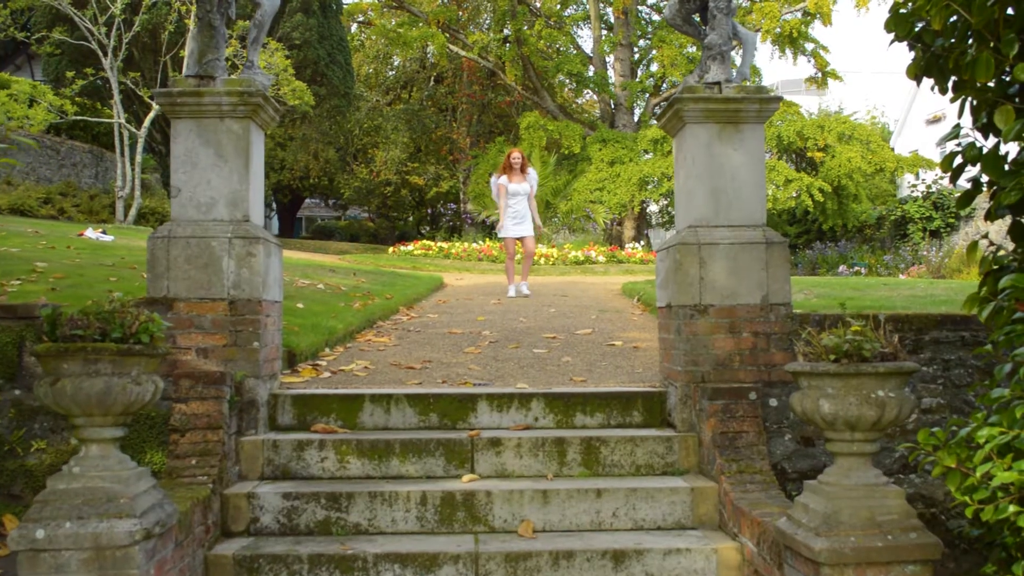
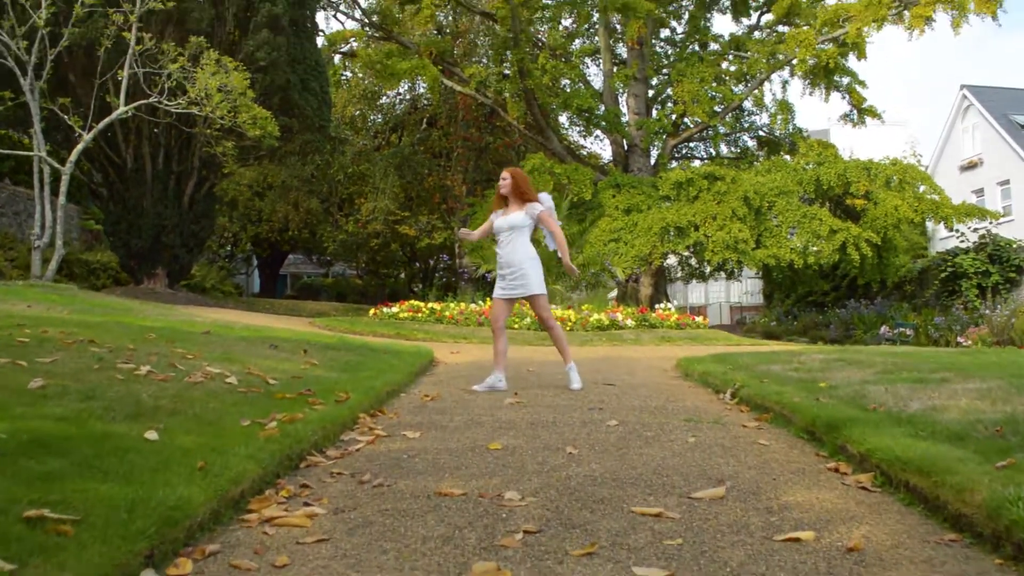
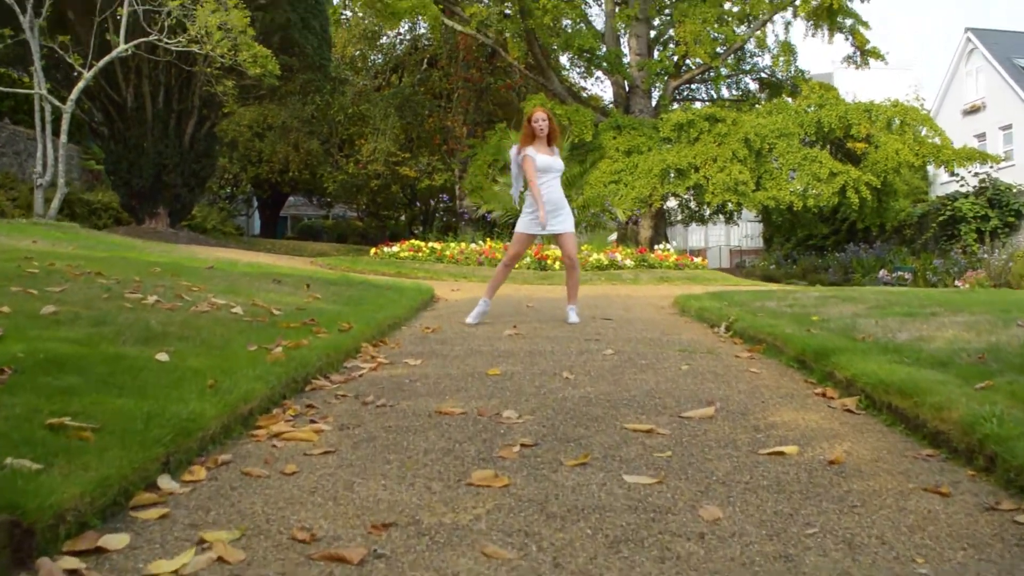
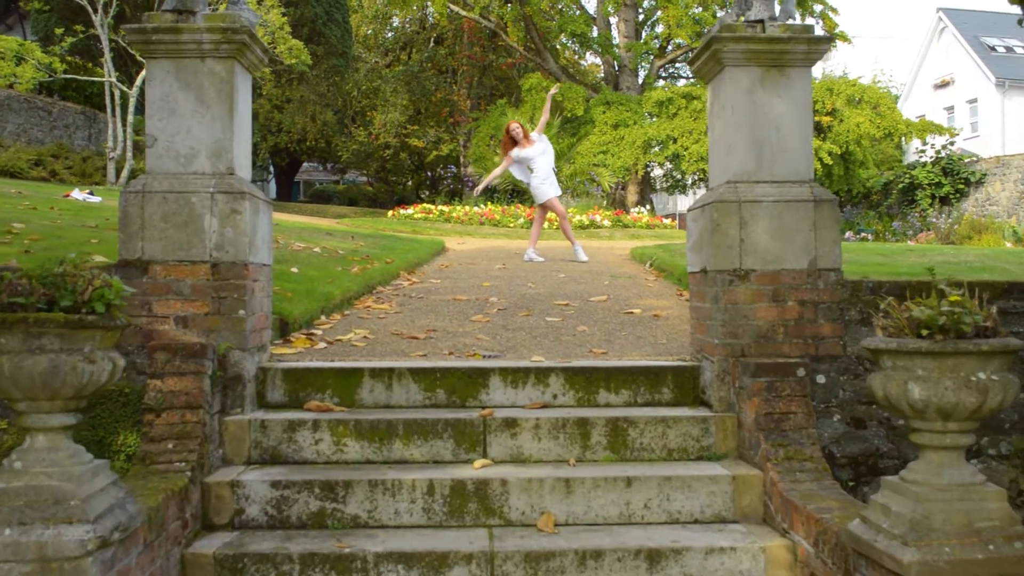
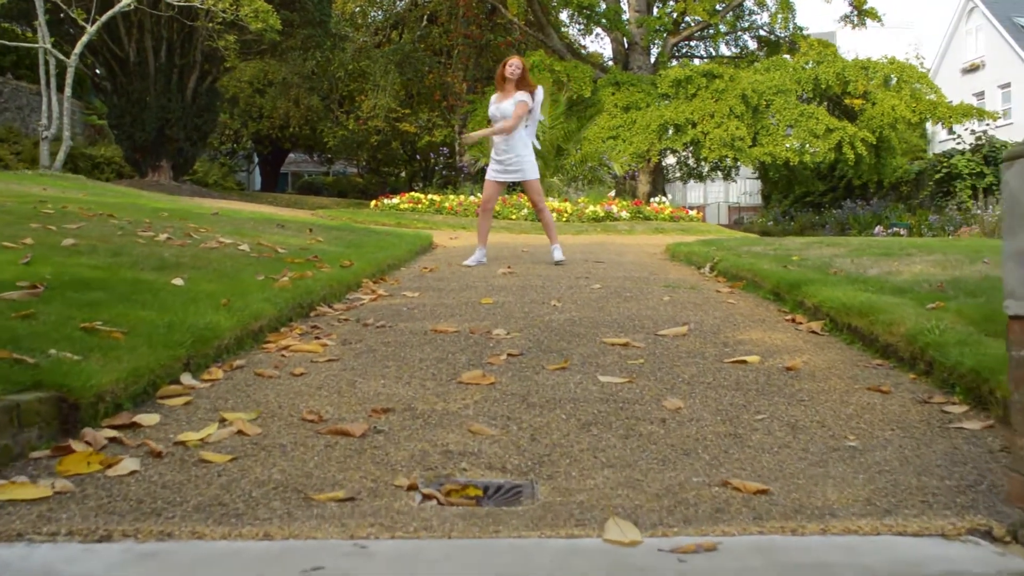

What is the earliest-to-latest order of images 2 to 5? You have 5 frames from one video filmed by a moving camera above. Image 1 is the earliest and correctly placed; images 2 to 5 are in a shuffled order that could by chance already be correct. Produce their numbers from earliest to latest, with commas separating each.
4, 5, 3, 2
